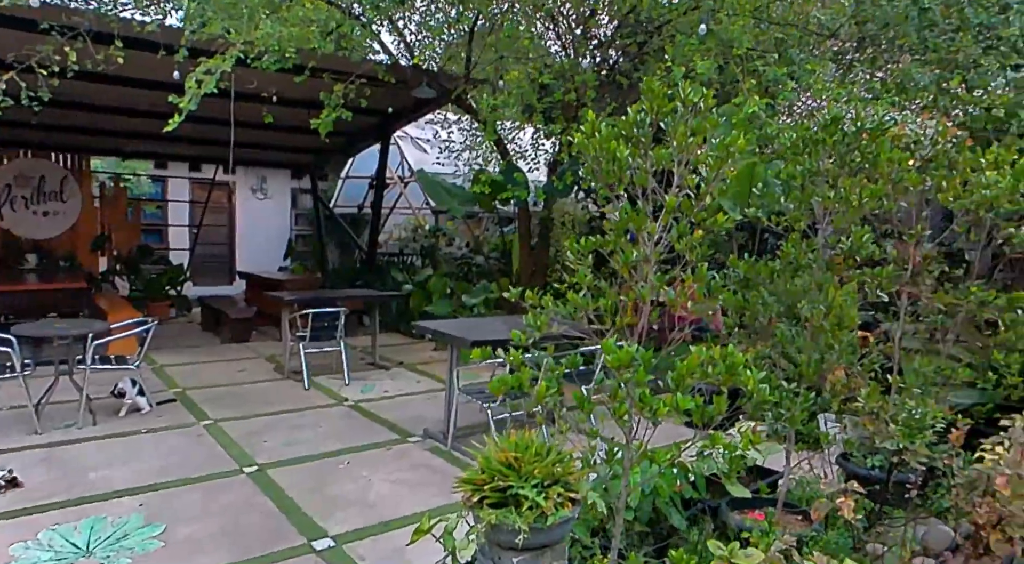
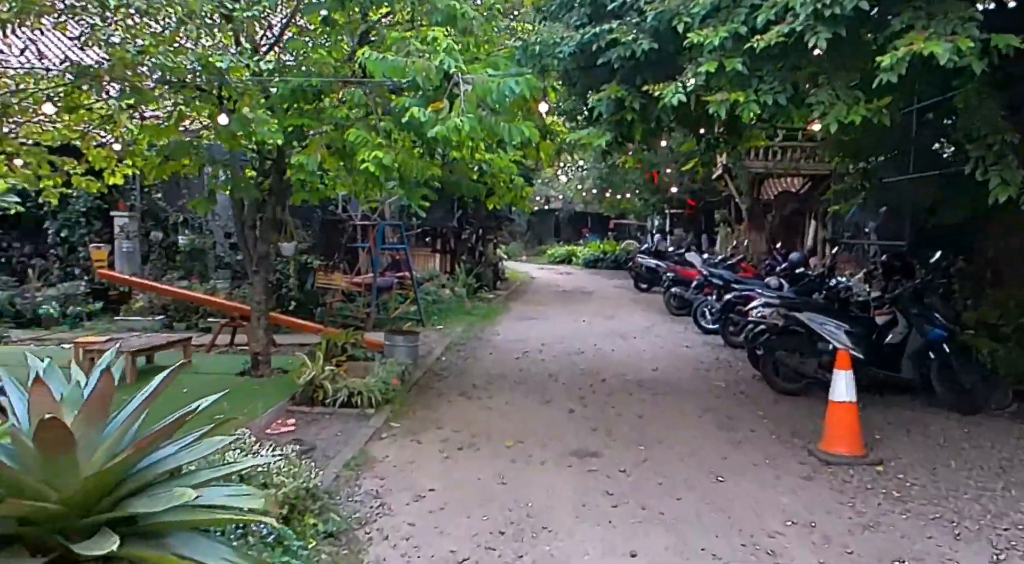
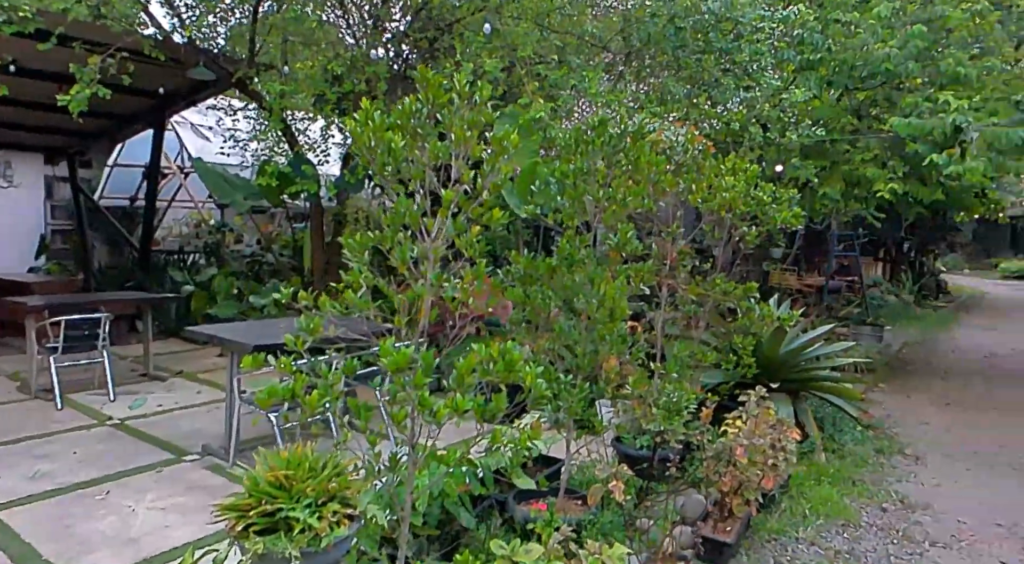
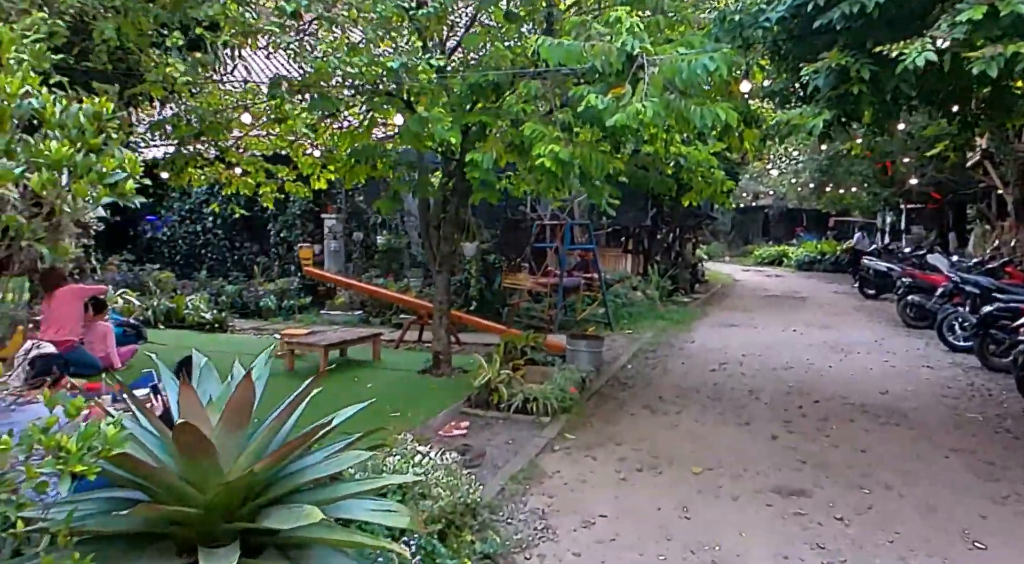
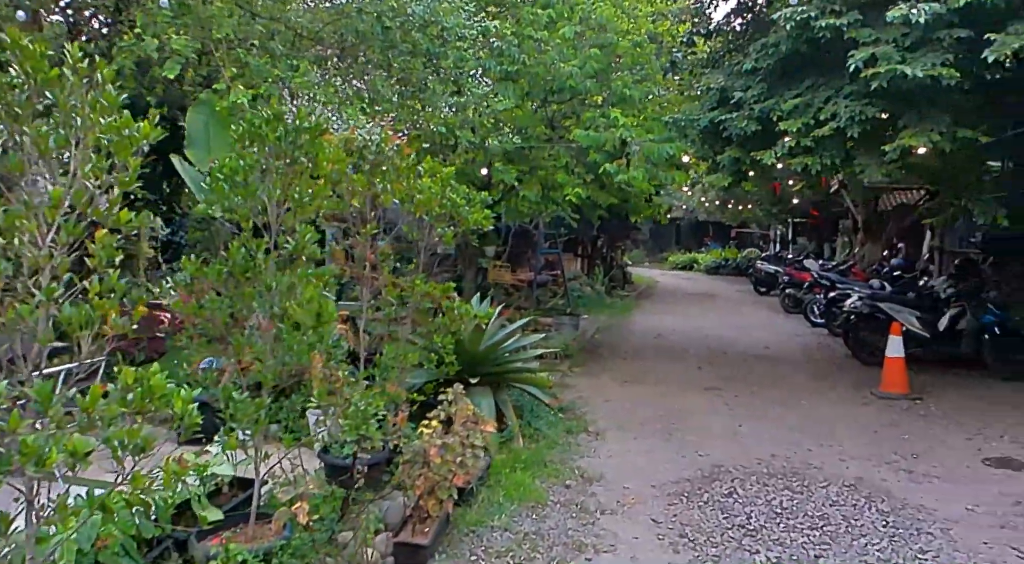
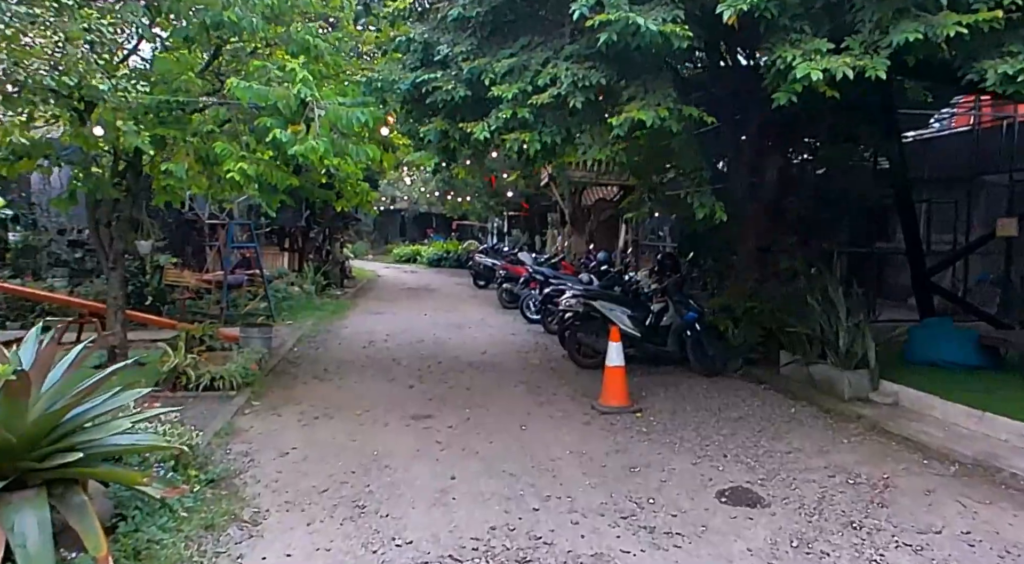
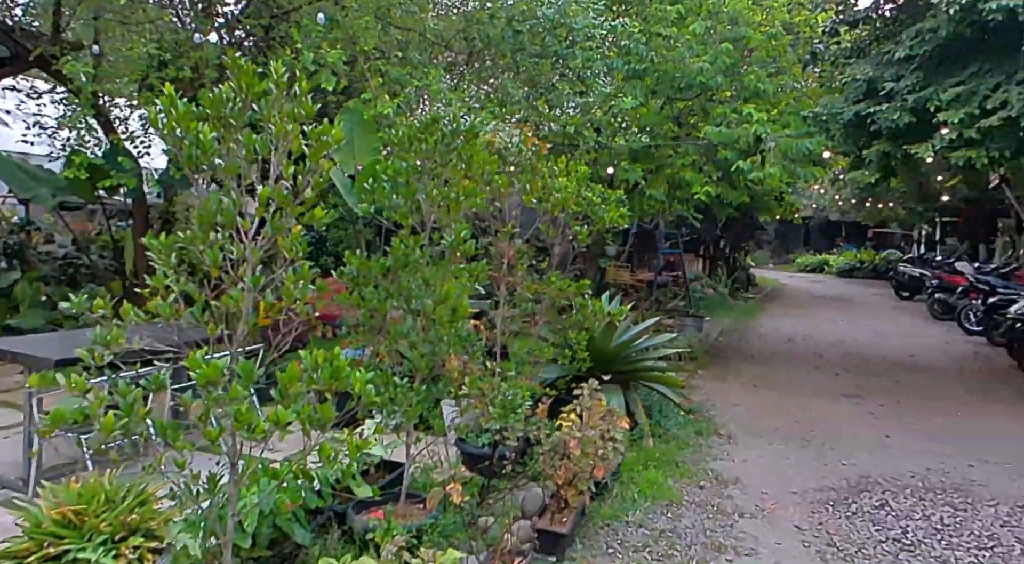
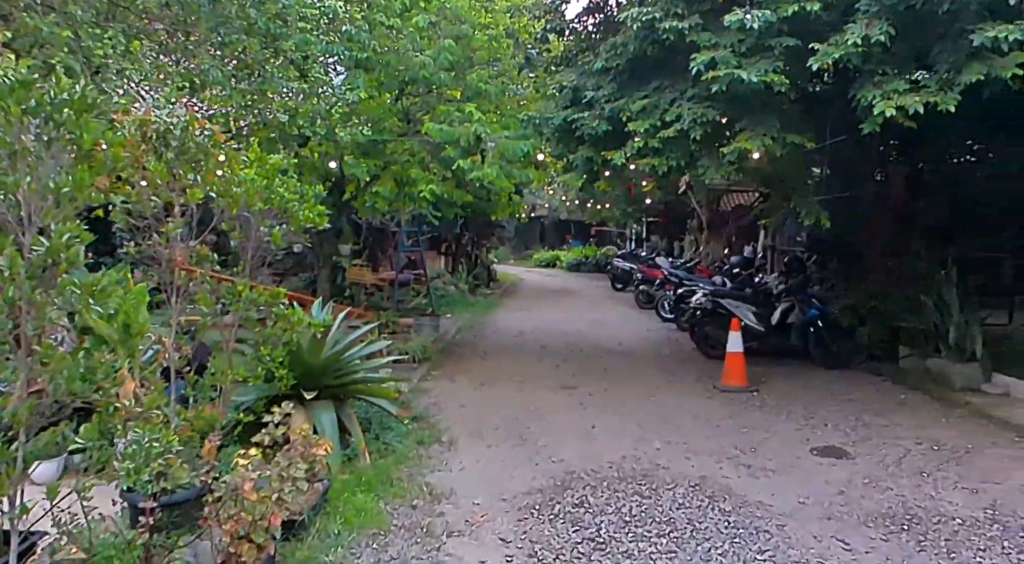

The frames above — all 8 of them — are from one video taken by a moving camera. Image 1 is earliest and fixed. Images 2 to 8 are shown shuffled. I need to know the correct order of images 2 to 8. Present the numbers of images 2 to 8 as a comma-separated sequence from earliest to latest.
3, 7, 5, 8, 6, 2, 4
